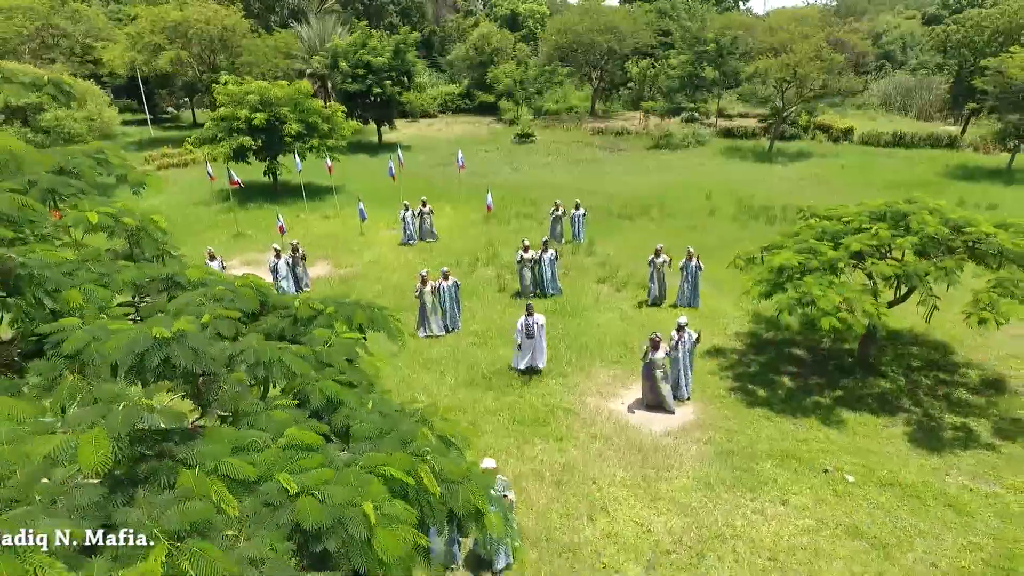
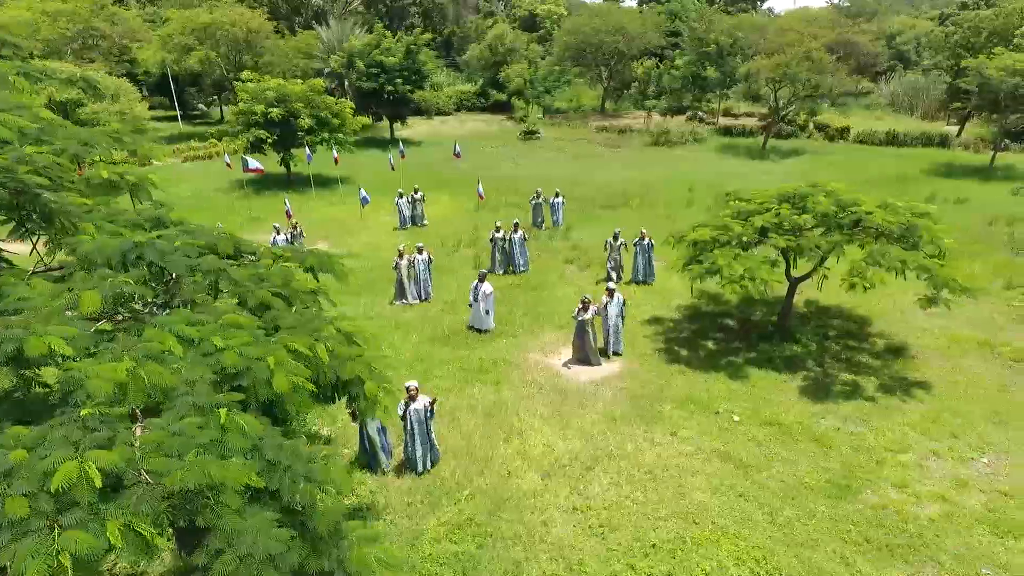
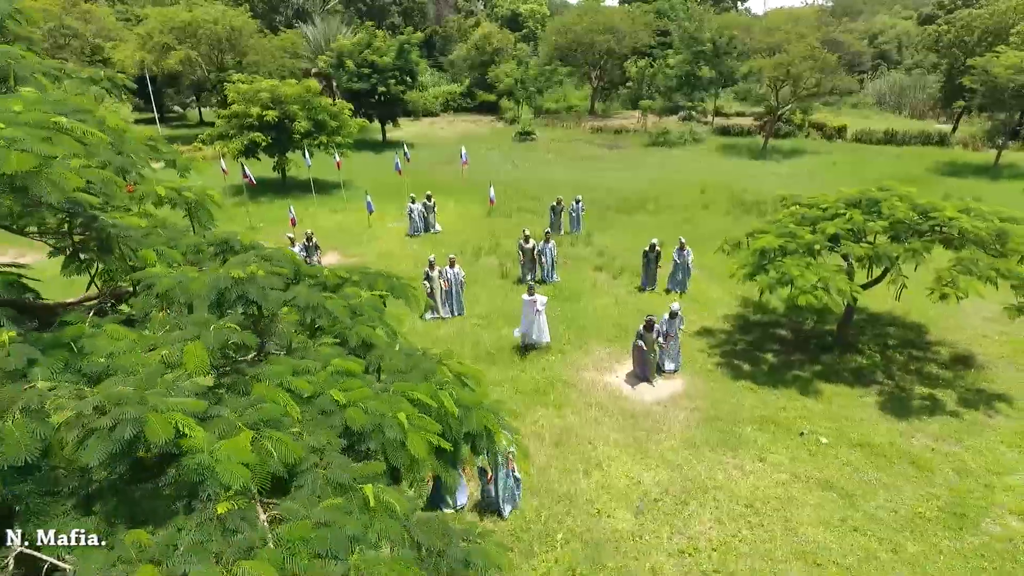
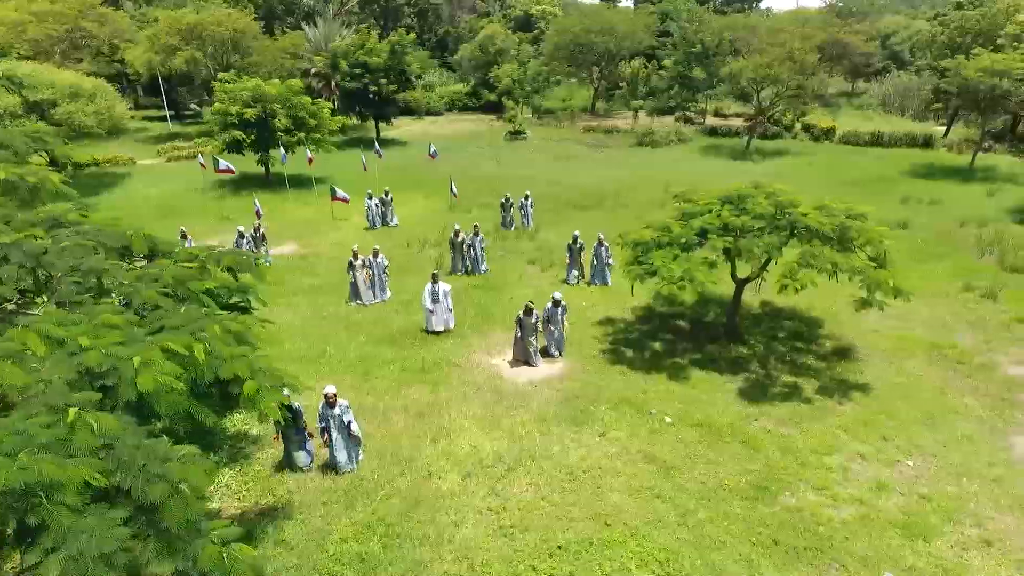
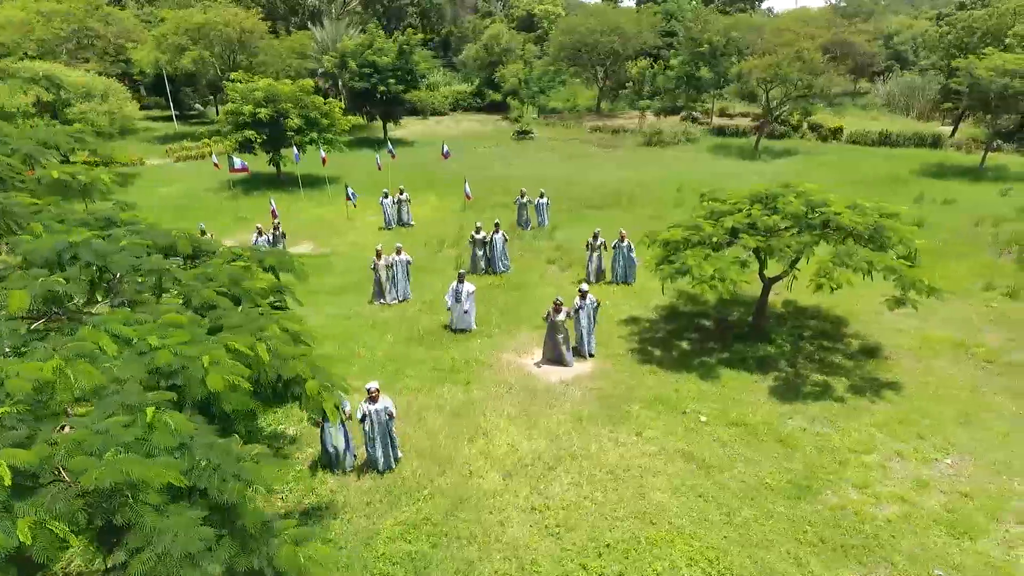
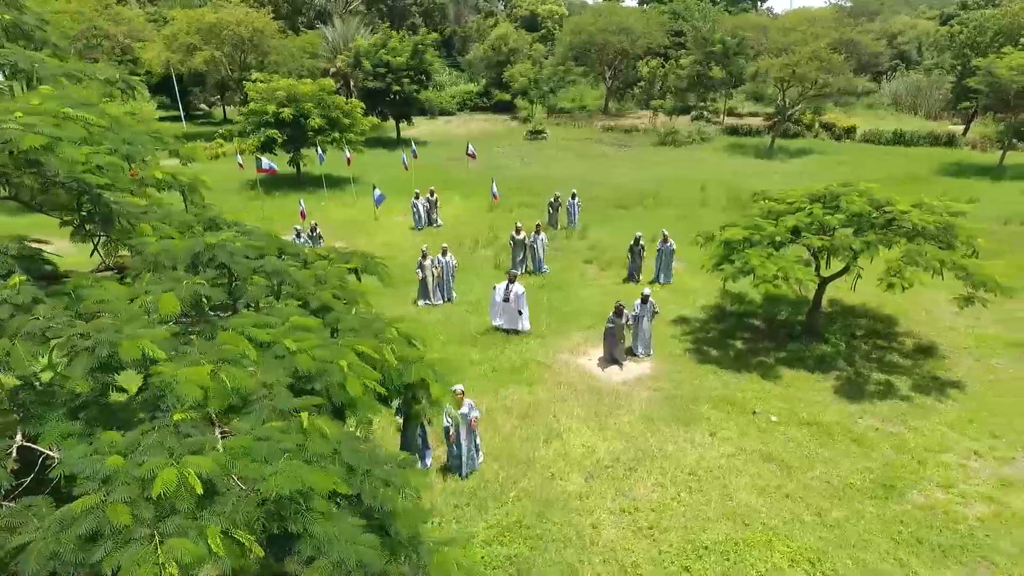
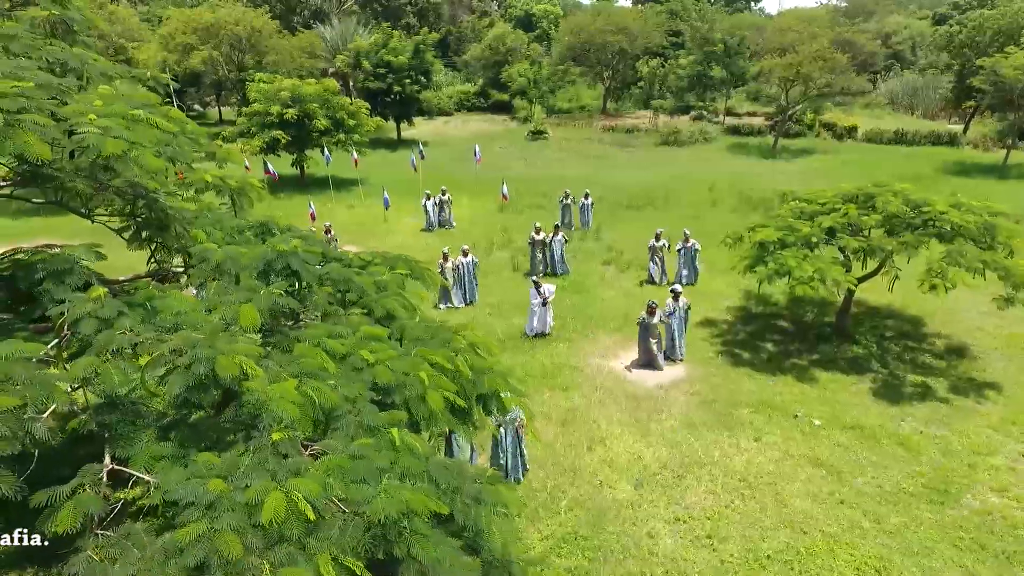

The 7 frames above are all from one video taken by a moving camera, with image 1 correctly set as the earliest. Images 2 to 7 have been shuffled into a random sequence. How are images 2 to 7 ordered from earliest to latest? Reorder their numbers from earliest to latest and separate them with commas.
3, 7, 6, 2, 5, 4
